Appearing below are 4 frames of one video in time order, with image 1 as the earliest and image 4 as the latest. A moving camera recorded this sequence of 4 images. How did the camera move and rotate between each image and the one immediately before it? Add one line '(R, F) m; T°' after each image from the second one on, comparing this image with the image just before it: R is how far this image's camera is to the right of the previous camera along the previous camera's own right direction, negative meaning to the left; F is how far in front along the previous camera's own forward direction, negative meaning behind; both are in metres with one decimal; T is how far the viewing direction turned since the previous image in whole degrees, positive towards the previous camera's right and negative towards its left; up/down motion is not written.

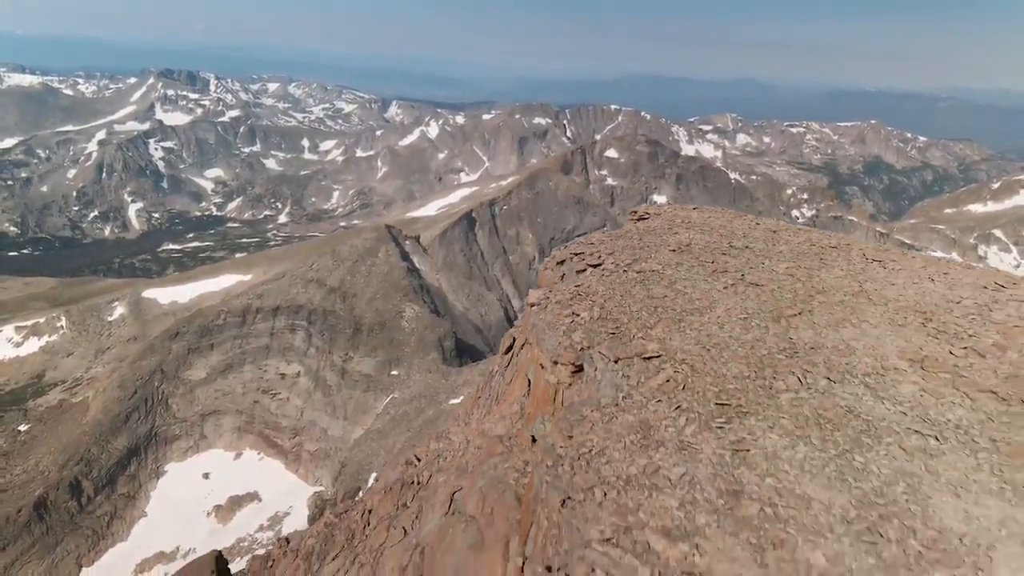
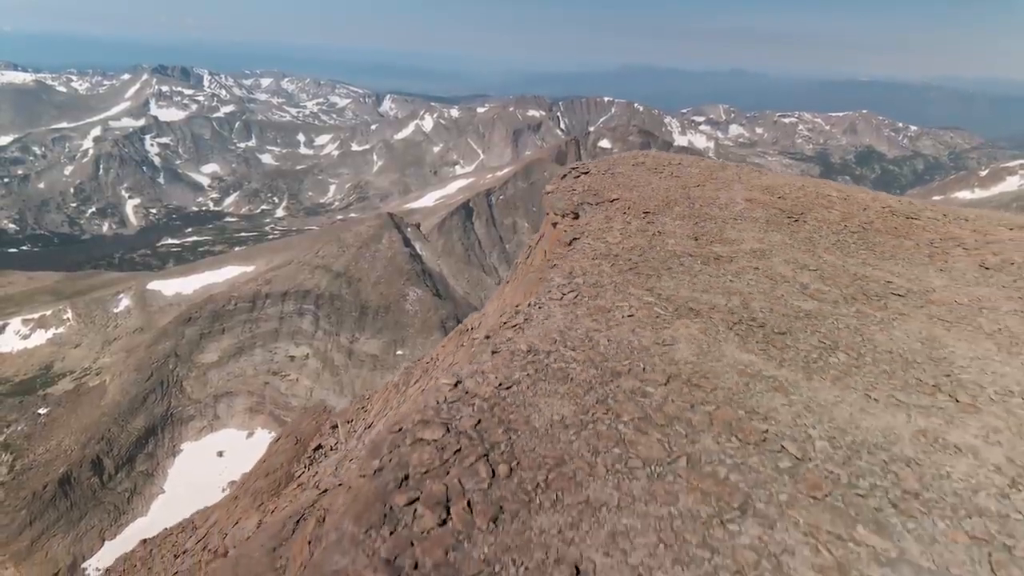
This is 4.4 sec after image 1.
(-1.5, -13.6) m; 0°
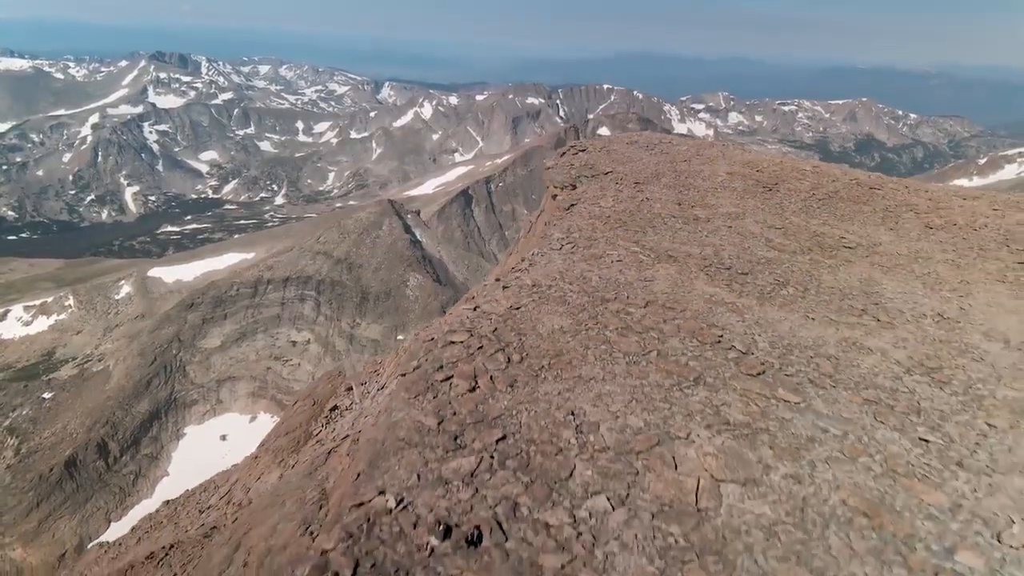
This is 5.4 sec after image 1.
(-0.2, -3.1) m; 0°
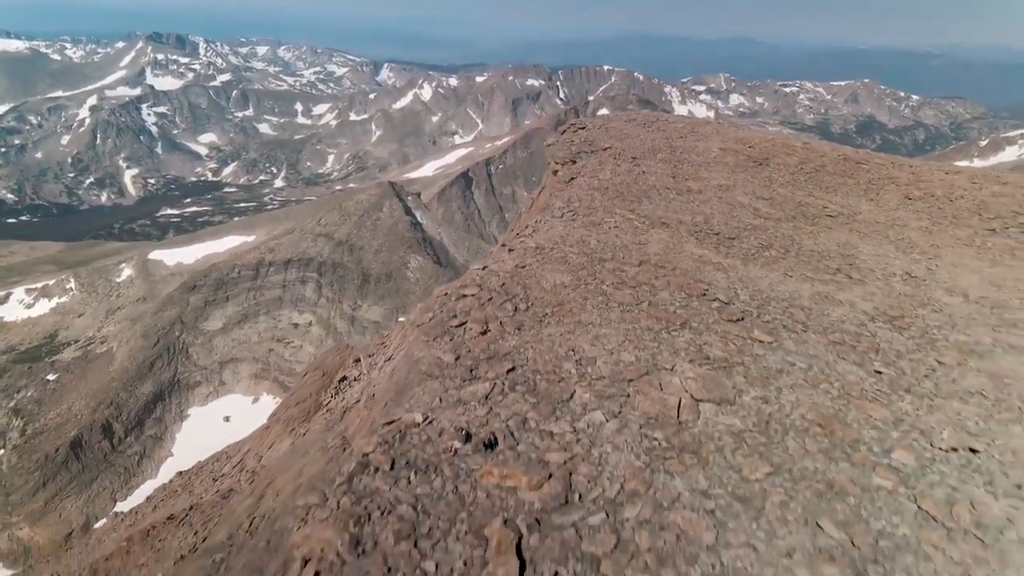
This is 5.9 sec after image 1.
(-0.1, -1.6) m; 0°
